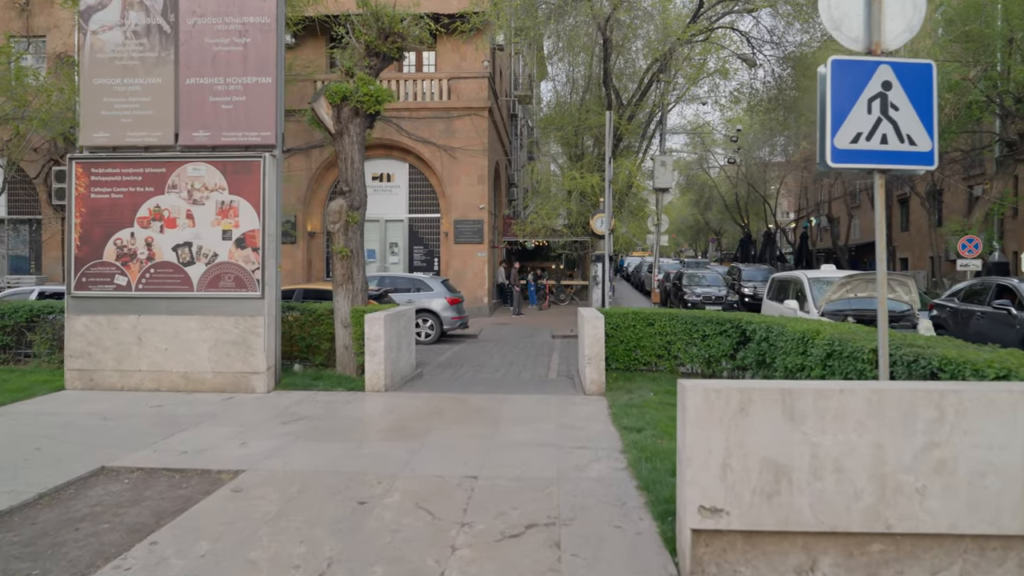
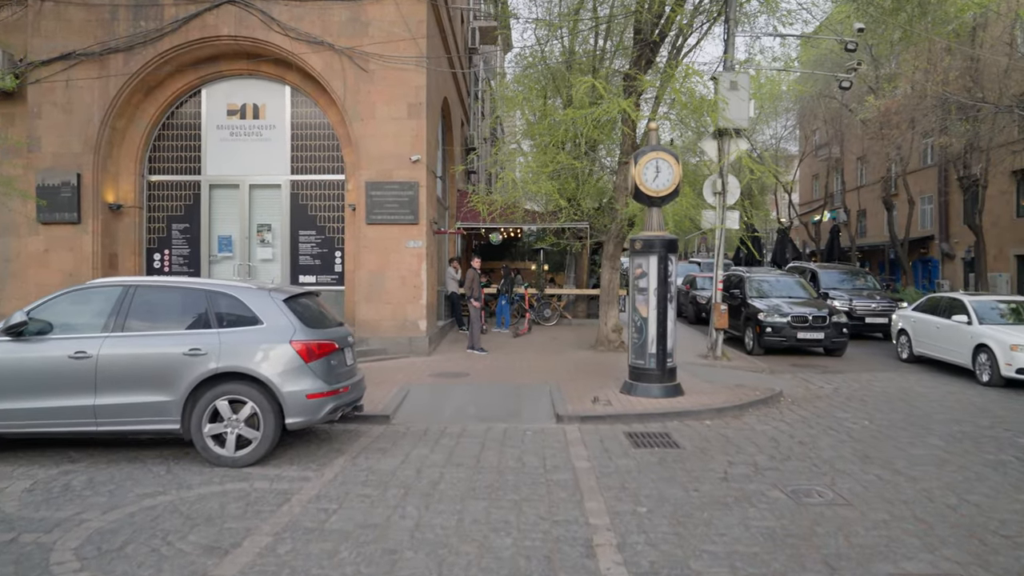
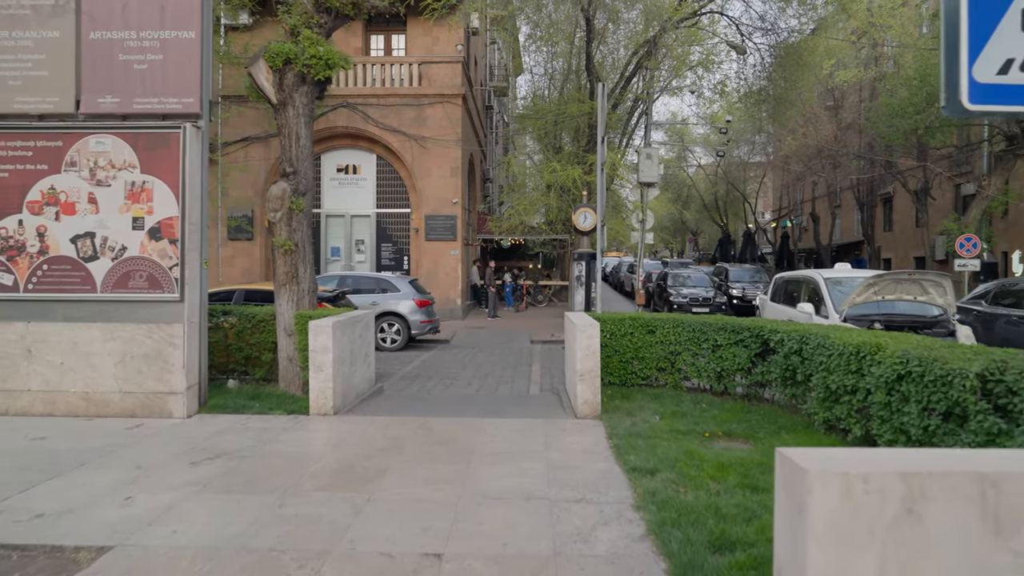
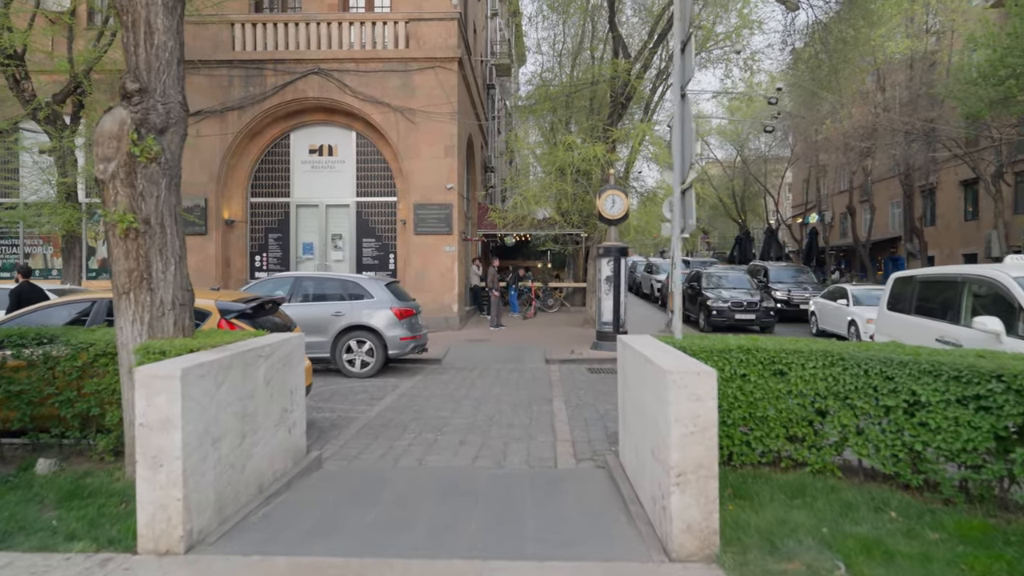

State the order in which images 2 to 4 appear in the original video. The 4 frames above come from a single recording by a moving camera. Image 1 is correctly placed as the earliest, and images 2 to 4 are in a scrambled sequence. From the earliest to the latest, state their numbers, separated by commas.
3, 4, 2
